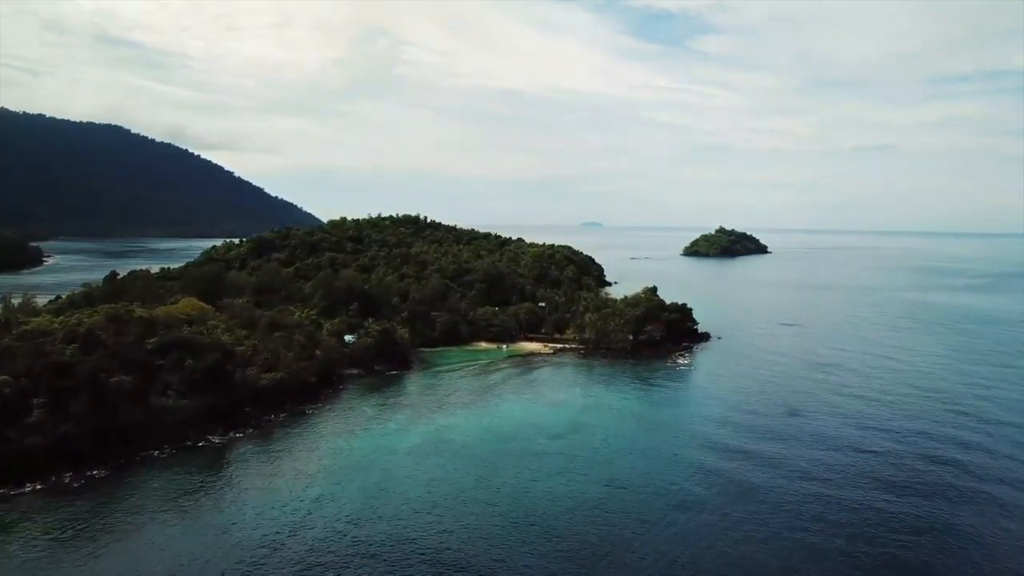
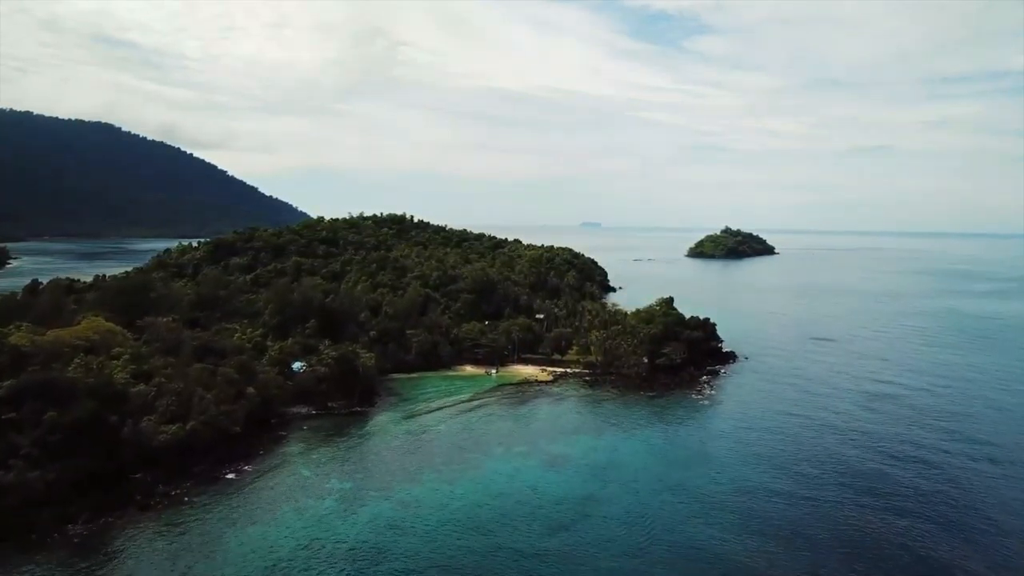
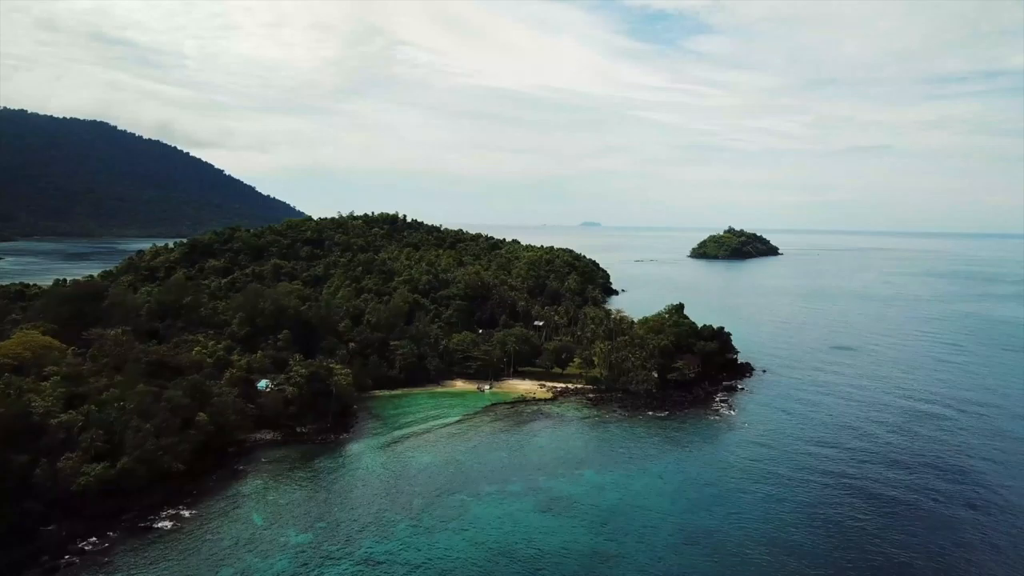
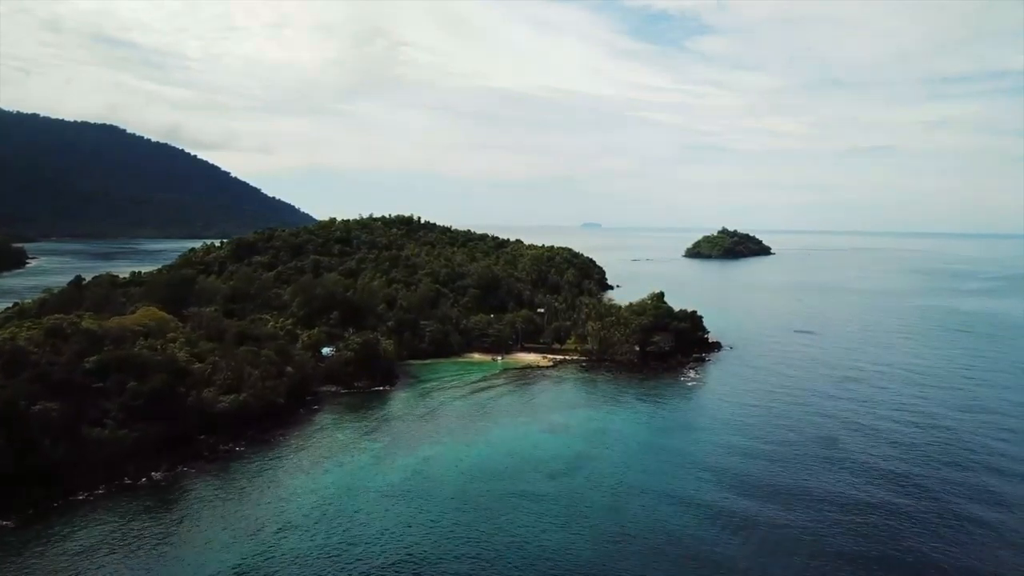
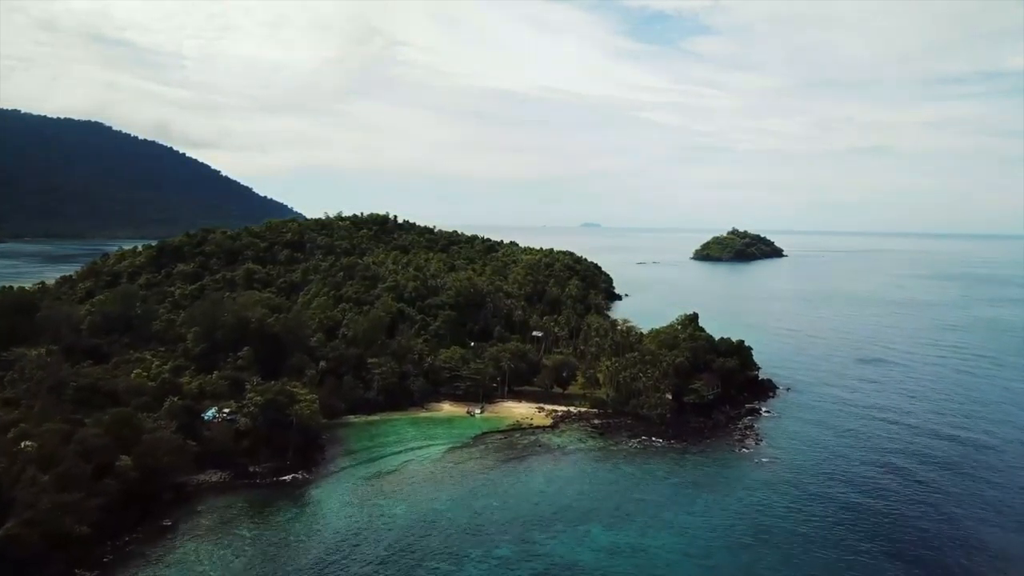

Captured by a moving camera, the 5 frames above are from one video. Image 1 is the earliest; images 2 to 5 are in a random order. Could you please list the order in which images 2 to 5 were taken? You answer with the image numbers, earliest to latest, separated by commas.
4, 2, 3, 5
